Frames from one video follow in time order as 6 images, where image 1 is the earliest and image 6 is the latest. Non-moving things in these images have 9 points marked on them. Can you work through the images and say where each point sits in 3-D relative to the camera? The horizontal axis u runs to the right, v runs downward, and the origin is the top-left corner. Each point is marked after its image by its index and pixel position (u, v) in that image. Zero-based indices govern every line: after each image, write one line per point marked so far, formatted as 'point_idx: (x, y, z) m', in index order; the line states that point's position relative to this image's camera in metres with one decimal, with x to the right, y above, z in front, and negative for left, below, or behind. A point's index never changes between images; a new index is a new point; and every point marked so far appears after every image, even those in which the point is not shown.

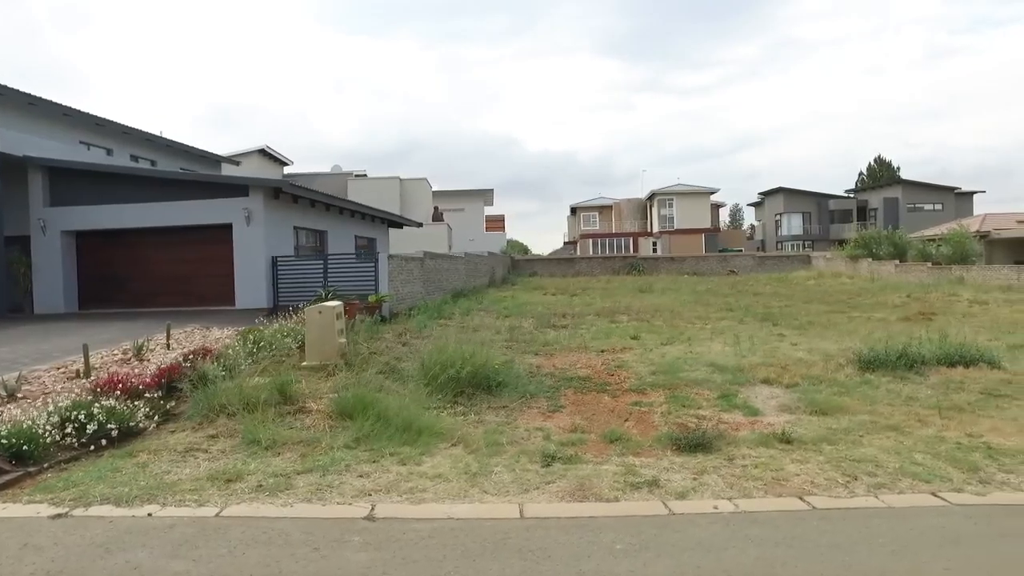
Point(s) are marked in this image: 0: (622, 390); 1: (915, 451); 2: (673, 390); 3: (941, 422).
0: (+1.2, -1.1, +7.5) m
1: (+3.3, -1.3, +5.5) m
2: (+1.7, -1.1, +7.3) m
3: (+3.9, -1.2, +6.2) m
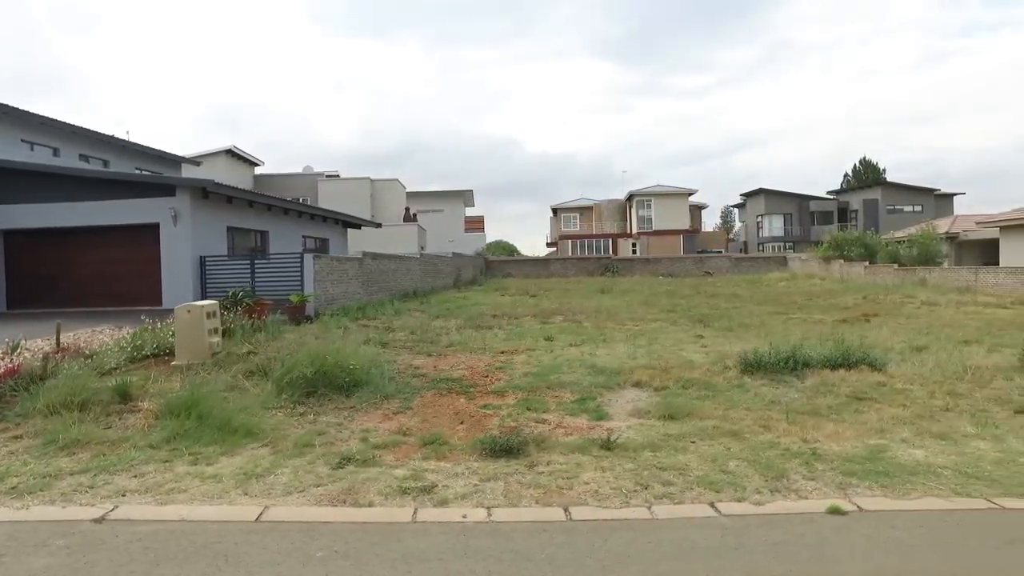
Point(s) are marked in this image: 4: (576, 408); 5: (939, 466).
0: (-0.3, -1.1, +7.4) m
1: (+1.7, -1.3, +5.4) m
2: (+0.2, -1.1, +7.2) m
3: (+2.4, -1.2, +6.0) m
4: (+0.6, -1.2, +6.7) m
5: (+3.2, -1.3, +5.0) m
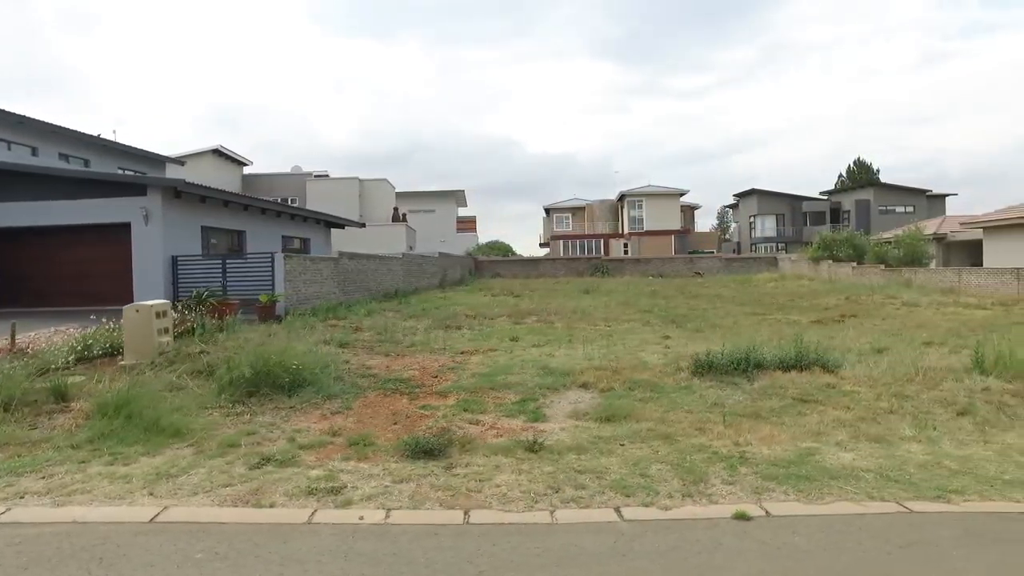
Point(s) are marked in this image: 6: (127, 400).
0: (-0.9, -1.1, +7.4) m
1: (+1.1, -1.3, +5.4) m
2: (-0.4, -1.1, +7.2) m
3: (+1.8, -1.2, +6.0) m
4: (0.0, -1.2, +6.6) m
5: (+2.6, -1.3, +5.0) m
6: (-3.4, -1.0, +6.1) m
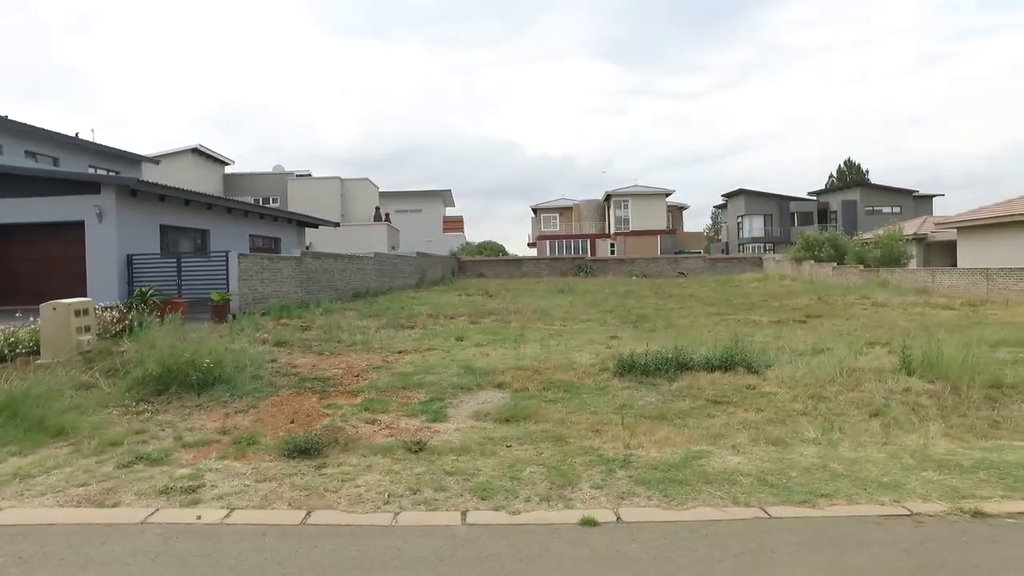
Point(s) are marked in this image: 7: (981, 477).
0: (-1.8, -1.1, +7.3) m
1: (+0.2, -1.3, +5.3) m
2: (-1.3, -1.1, +7.1) m
3: (+0.9, -1.2, +5.9) m
4: (-0.9, -1.2, +6.5) m
5: (+1.6, -1.3, +4.9) m
6: (-4.3, -1.0, +6.0) m
7: (+3.2, -1.3, +4.7) m
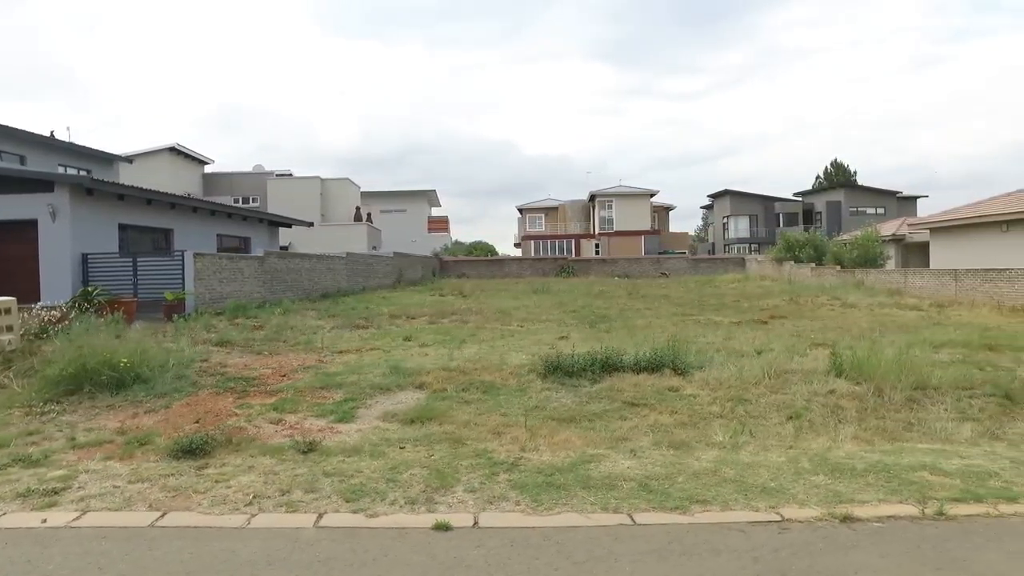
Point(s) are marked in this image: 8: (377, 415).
0: (-2.6, -1.1, +7.2) m
1: (-0.6, -1.3, +5.2) m
2: (-2.1, -1.1, +7.0) m
3: (+0.1, -1.2, +5.8) m
4: (-1.7, -1.1, +6.5) m
5: (+0.8, -1.3, +4.8) m
6: (-5.1, -0.9, +6.0) m
7: (+2.4, -1.3, +4.6) m
8: (-1.2, -1.2, +6.4) m
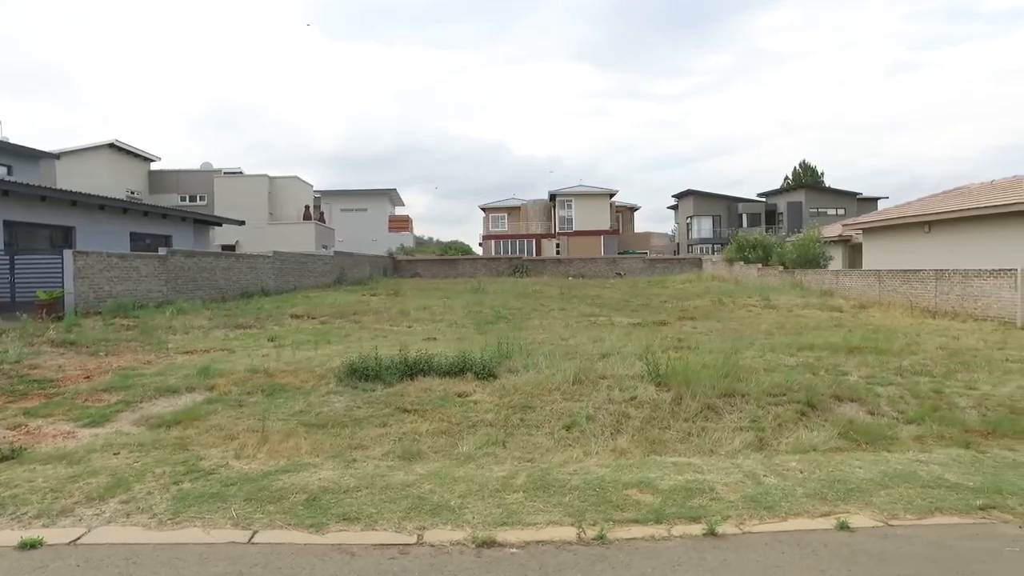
0: (-4.6, -1.0, +6.9) m
1: (-2.6, -1.3, +4.8) m
2: (-4.2, -1.0, +6.7) m
3: (-2.0, -1.2, +5.4) m
4: (-3.8, -1.1, +6.1) m
5: (-1.2, -1.3, +4.4) m
6: (-7.1, -0.9, +5.6) m
7: (+0.4, -1.3, +4.2) m
8: (-3.3, -1.1, +6.0) m
